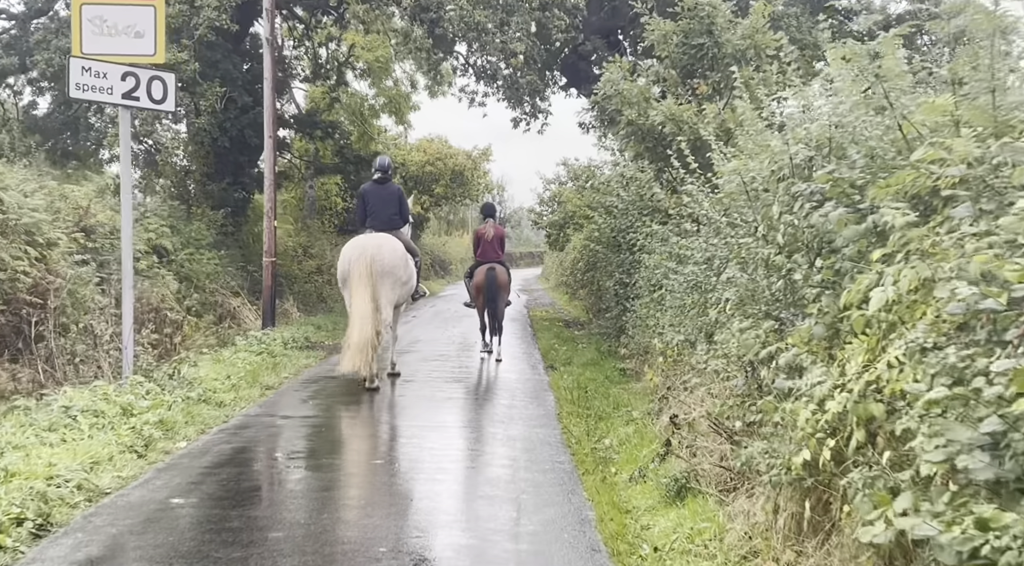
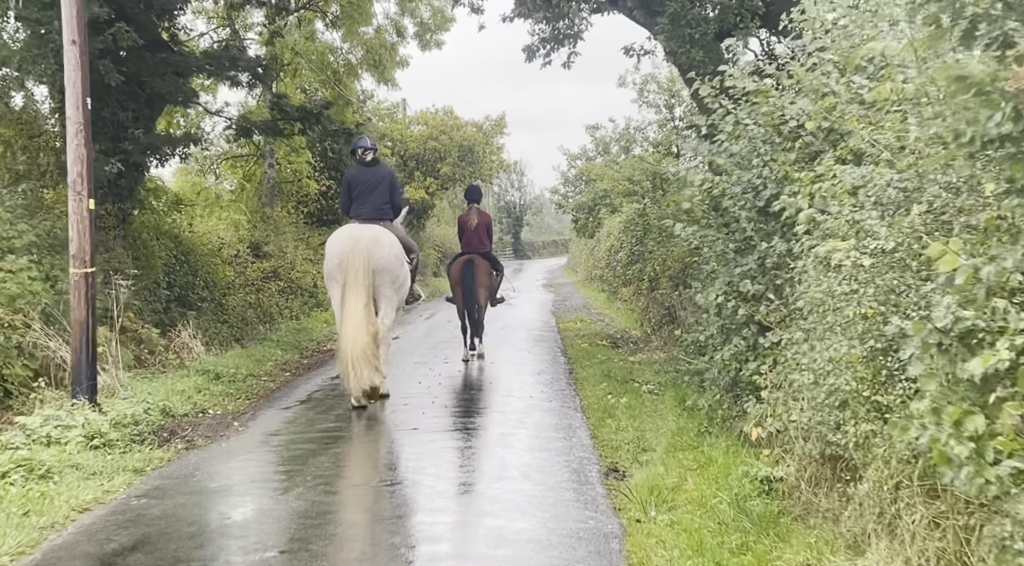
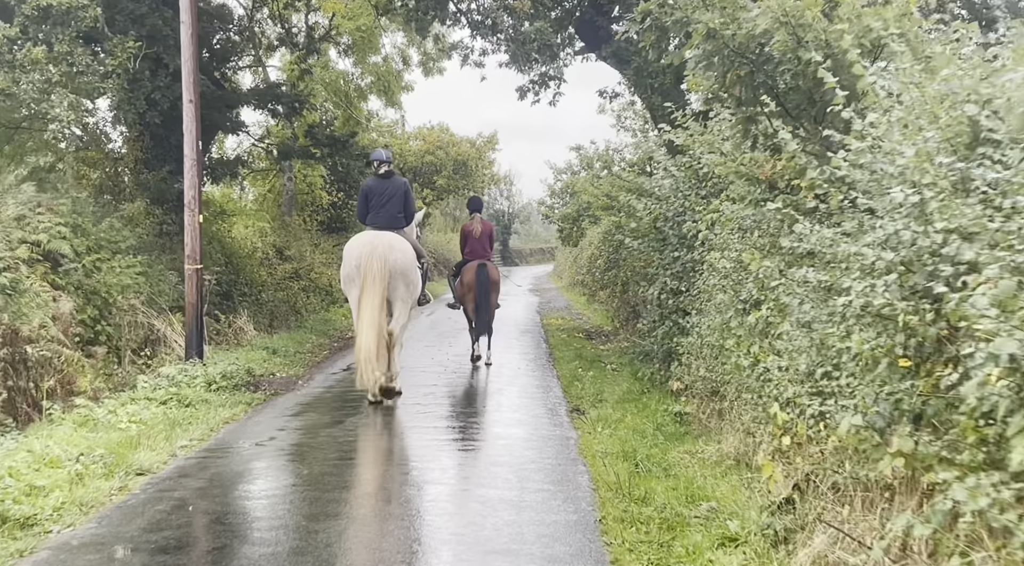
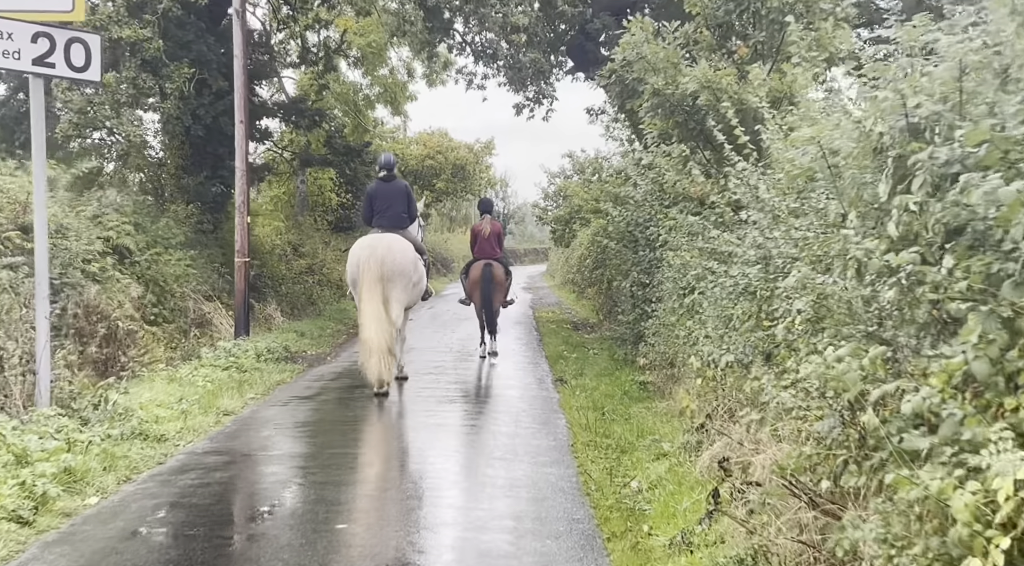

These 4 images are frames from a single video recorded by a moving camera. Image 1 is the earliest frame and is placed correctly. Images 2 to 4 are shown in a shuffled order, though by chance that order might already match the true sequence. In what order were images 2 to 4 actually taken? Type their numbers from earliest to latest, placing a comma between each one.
4, 3, 2
